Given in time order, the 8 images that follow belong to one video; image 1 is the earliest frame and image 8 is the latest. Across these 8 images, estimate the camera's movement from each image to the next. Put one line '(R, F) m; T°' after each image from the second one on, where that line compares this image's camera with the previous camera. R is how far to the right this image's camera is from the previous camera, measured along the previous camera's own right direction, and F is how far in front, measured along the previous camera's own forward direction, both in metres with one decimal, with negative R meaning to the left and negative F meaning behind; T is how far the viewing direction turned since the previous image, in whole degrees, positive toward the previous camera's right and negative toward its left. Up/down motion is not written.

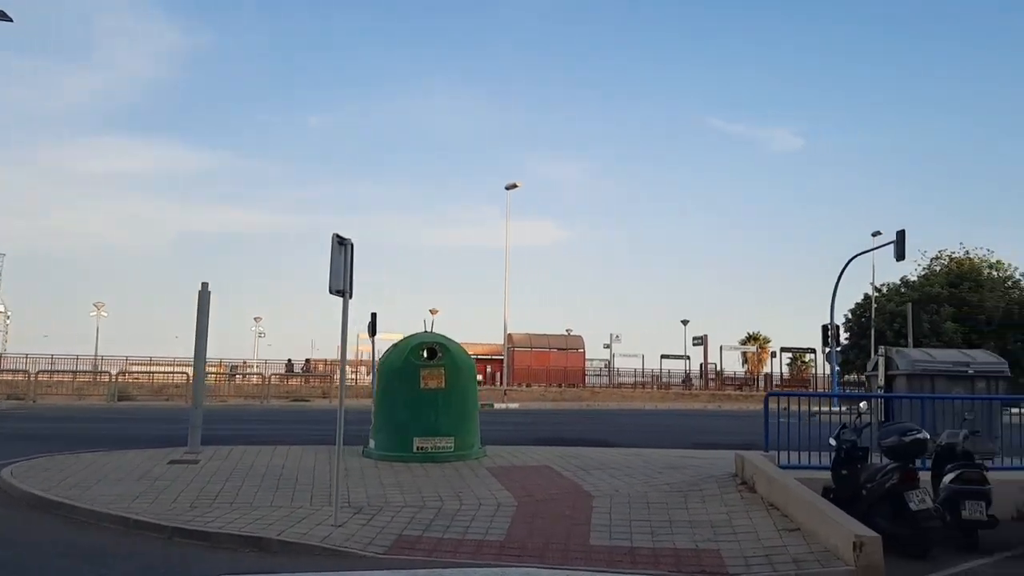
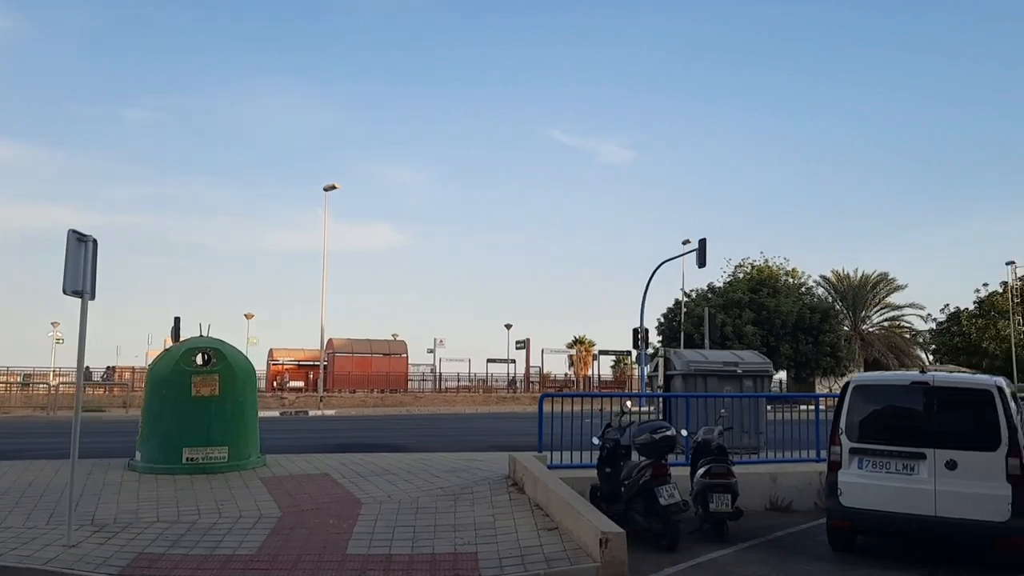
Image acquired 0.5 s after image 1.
(+0.7, +0.1) m; +11°
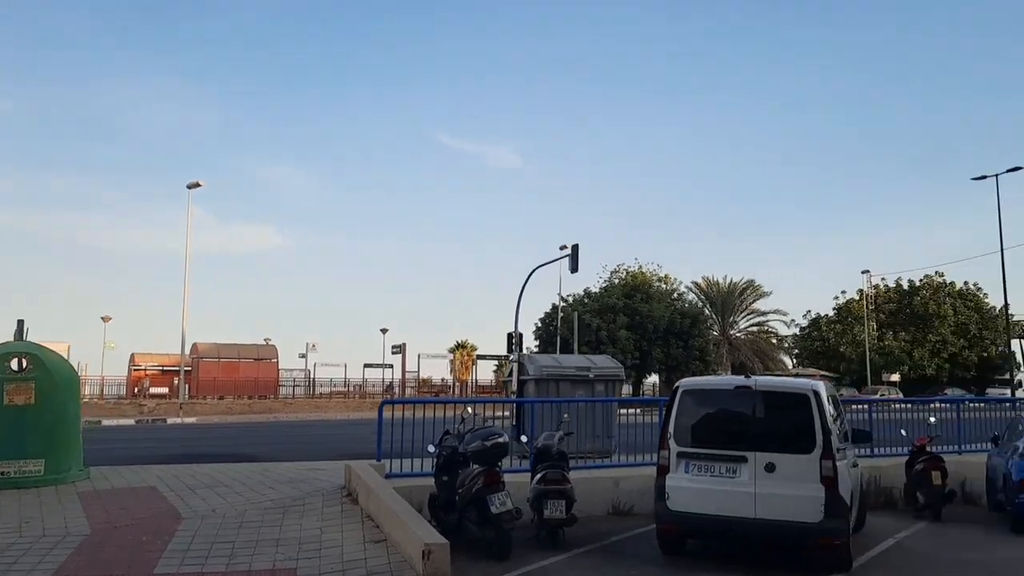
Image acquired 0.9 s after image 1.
(+0.5, +0.2) m; +7°
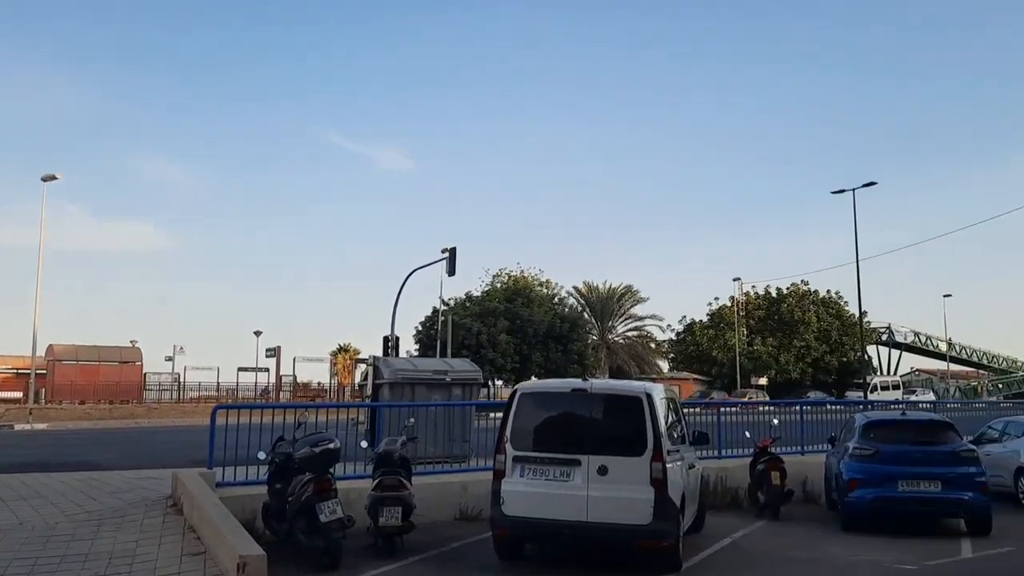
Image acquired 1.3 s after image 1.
(+0.5, +0.2) m; +7°
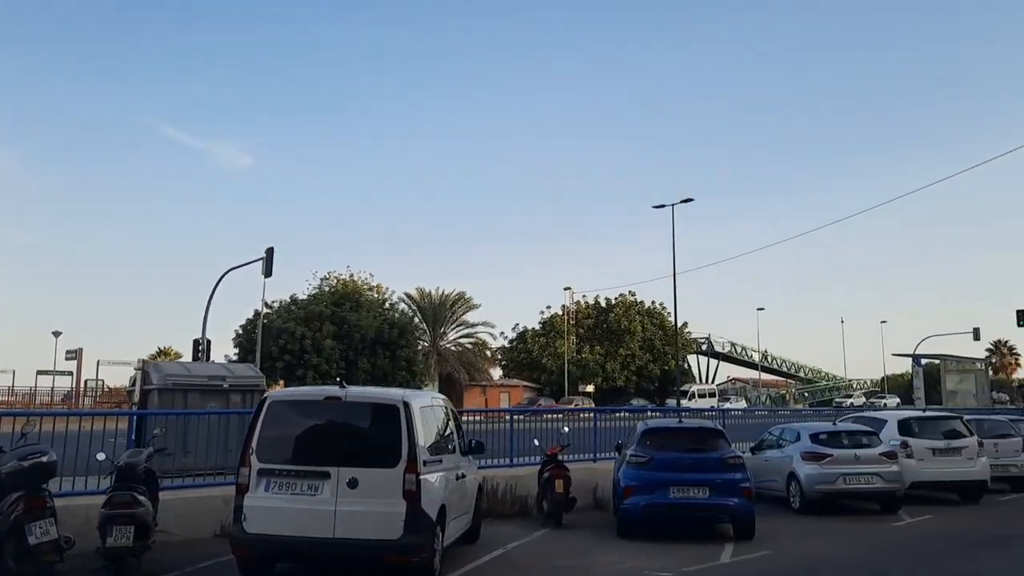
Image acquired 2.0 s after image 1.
(+0.8, +0.3) m; +10°
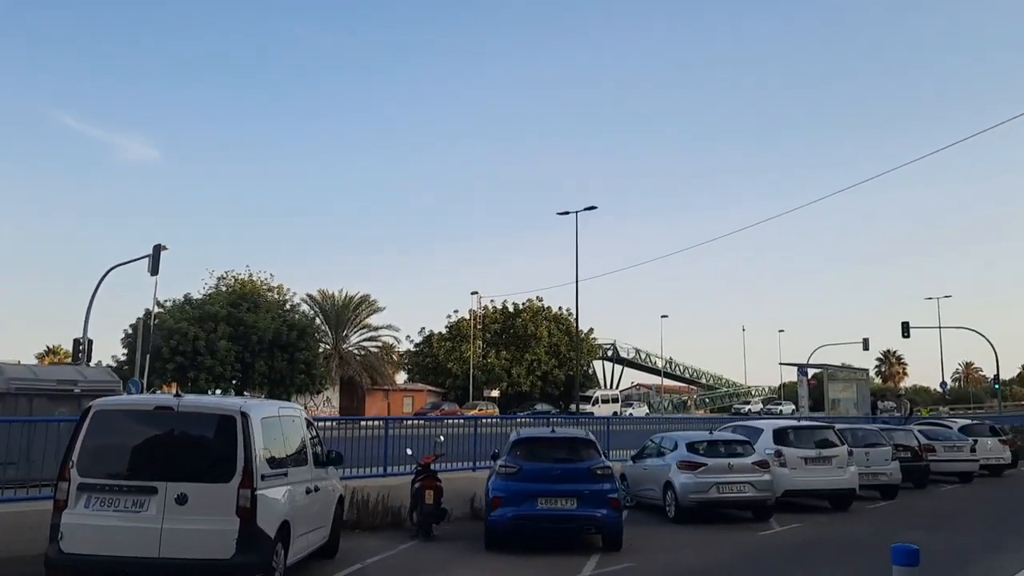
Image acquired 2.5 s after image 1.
(+0.6, +0.2) m; +6°
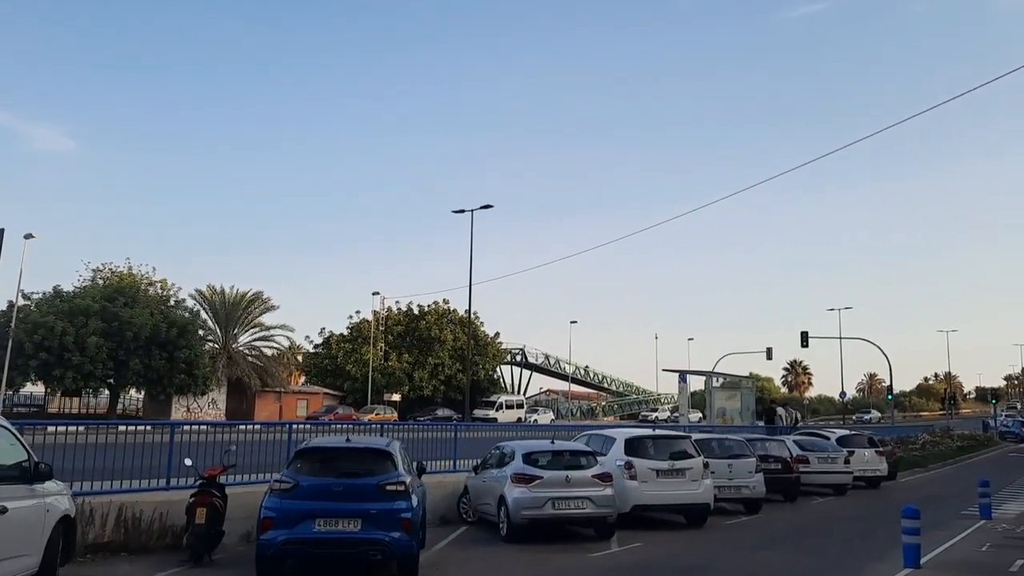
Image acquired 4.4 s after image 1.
(+1.5, +1.4) m; +5°
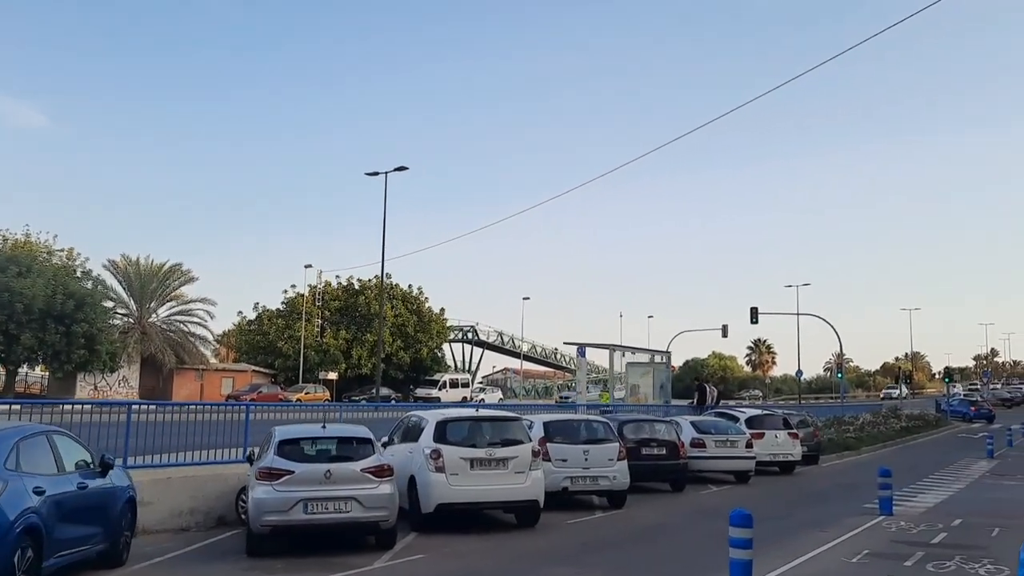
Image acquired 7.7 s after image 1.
(+2.7, +2.9) m; +1°
